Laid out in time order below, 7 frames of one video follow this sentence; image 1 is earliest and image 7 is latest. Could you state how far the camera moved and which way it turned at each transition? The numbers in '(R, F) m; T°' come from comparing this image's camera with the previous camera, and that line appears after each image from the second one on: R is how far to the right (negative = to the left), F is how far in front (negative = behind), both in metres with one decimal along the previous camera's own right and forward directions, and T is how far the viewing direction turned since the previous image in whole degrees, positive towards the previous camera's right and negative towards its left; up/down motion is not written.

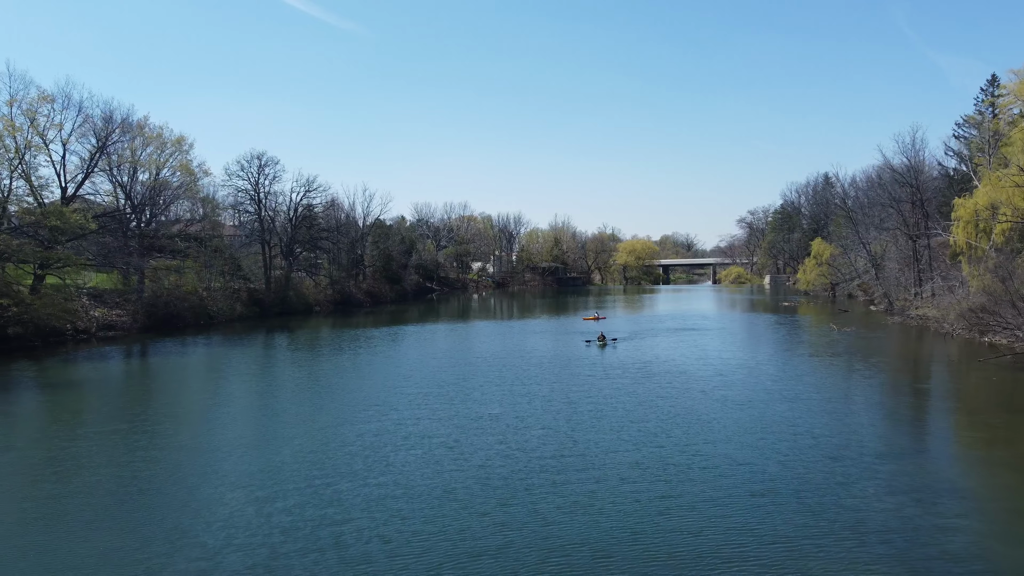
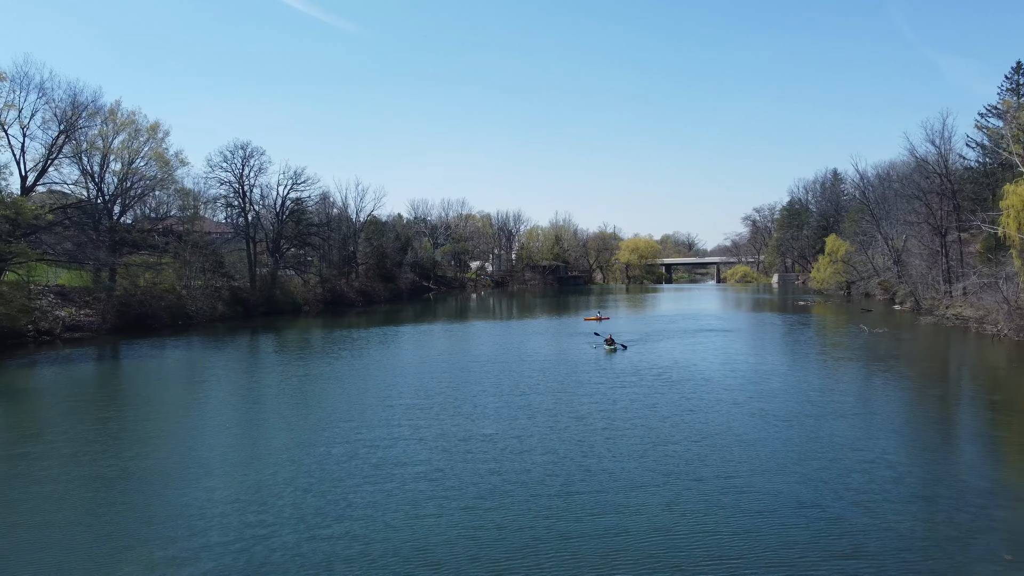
(0.0, +3.1) m; 0°
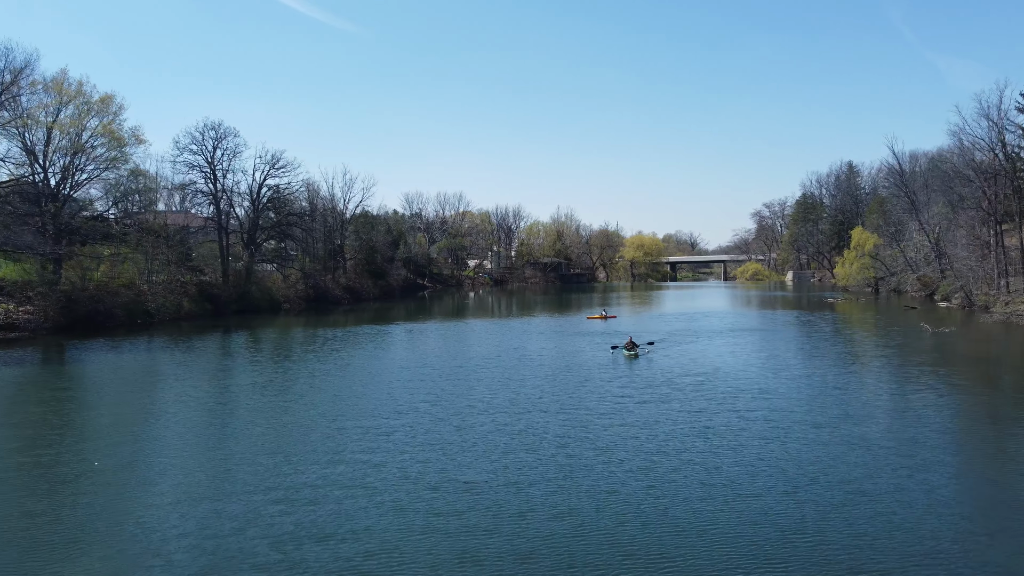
(+0.1, +4.8) m; 0°
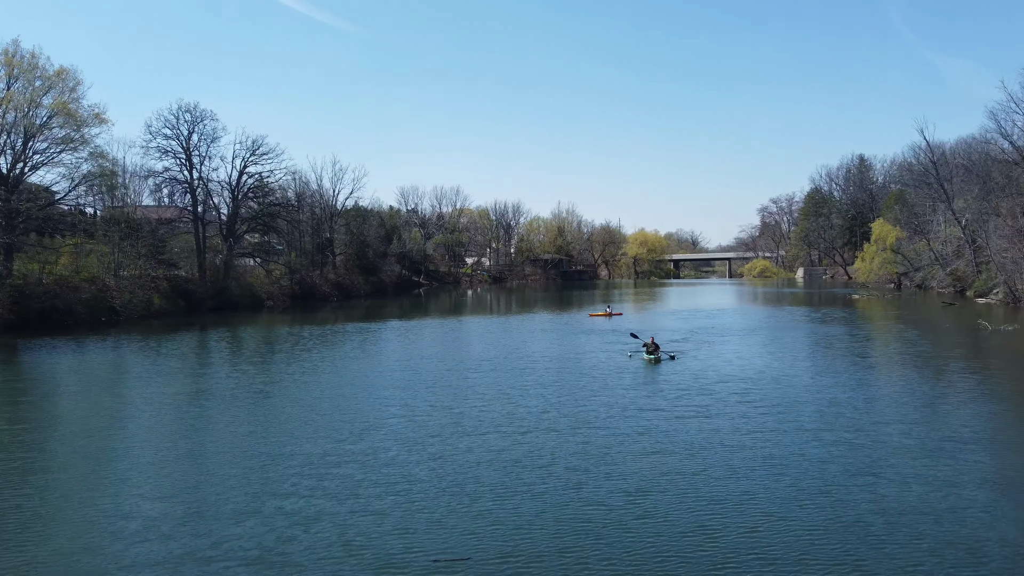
(0.0, +3.4) m; 0°
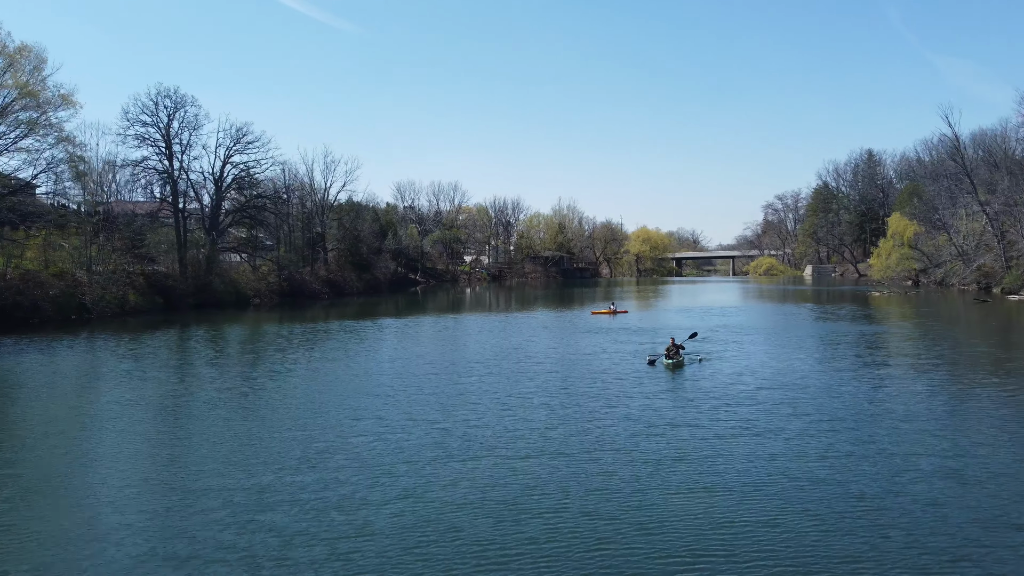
(0.0, +2.5) m; 0°
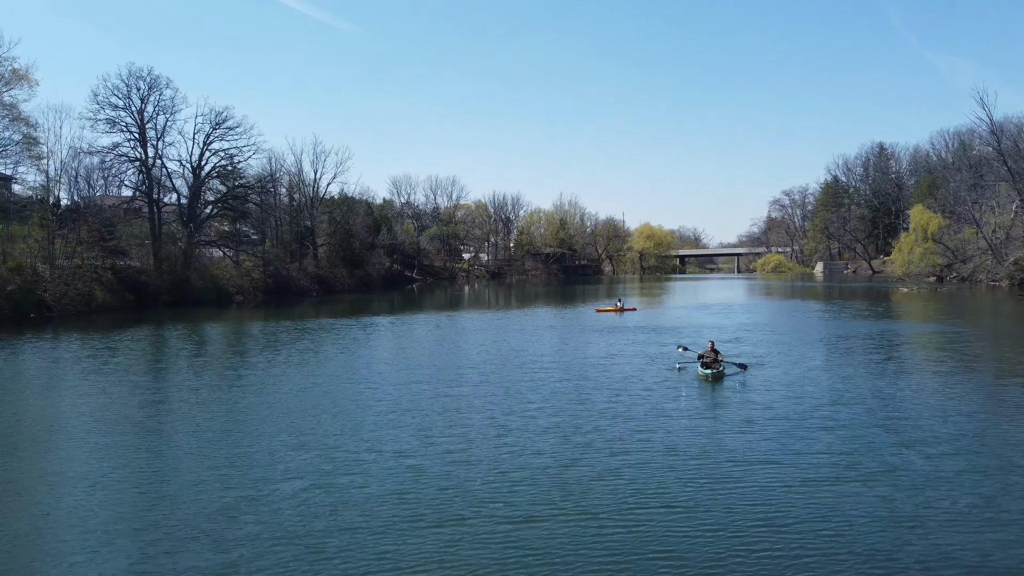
(0.0, +2.9) m; 0°
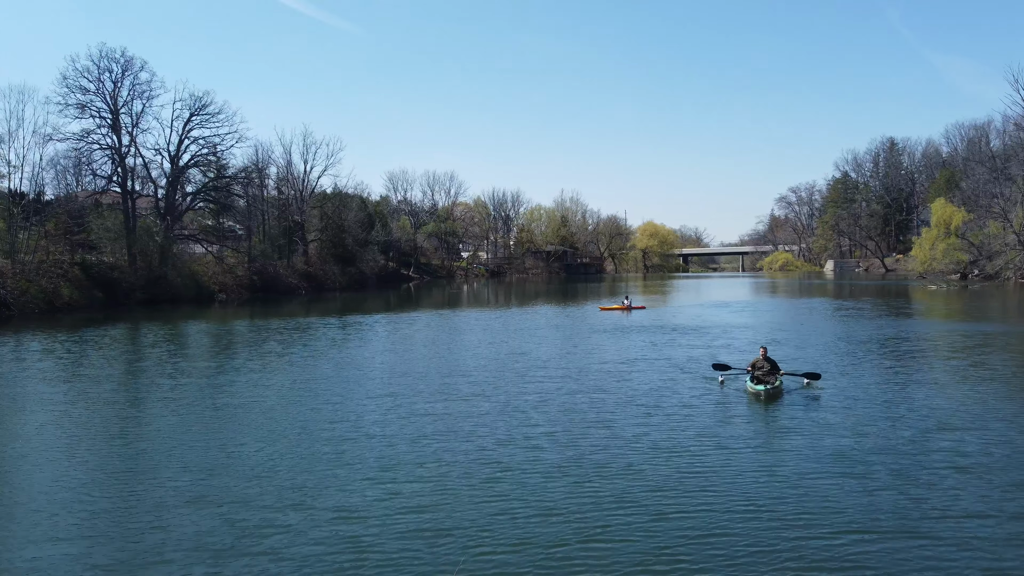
(0.0, +2.6) m; 0°
